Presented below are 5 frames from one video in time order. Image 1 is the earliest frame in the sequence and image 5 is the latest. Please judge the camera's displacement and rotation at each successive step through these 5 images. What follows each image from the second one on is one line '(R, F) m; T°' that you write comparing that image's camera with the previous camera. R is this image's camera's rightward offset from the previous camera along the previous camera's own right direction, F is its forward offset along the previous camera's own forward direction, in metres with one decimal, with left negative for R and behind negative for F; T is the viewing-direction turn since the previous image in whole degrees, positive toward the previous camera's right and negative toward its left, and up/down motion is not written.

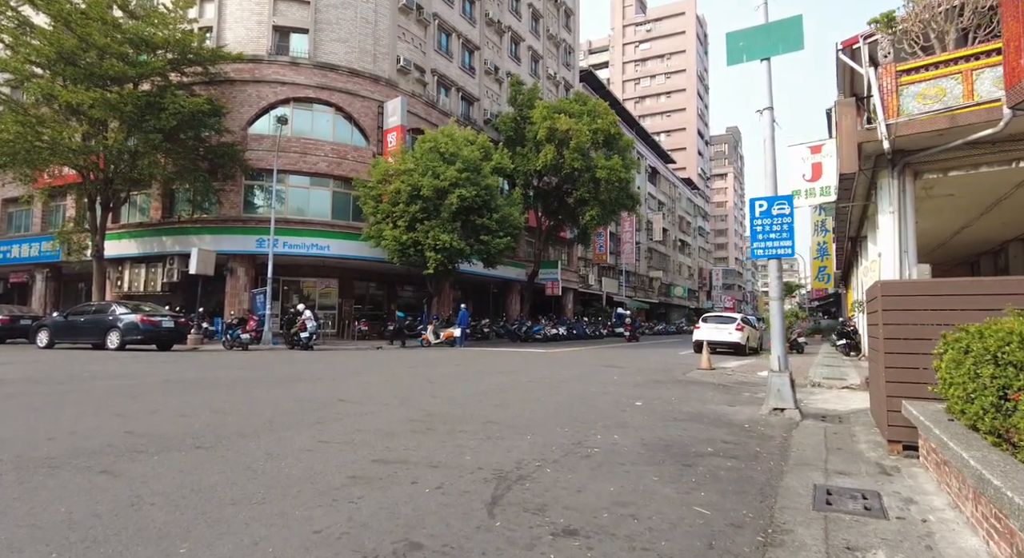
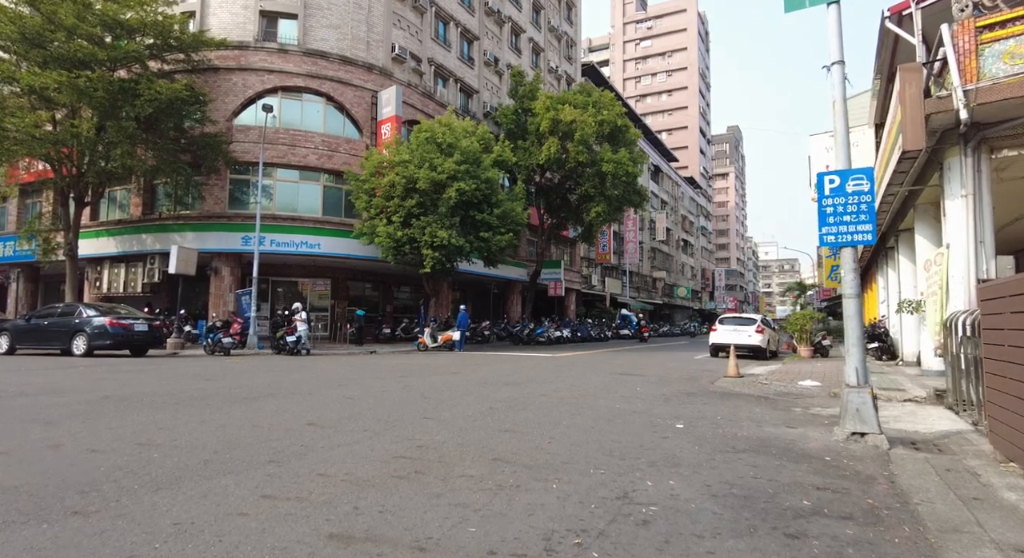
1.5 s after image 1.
(-0.1, +1.4) m; 0°
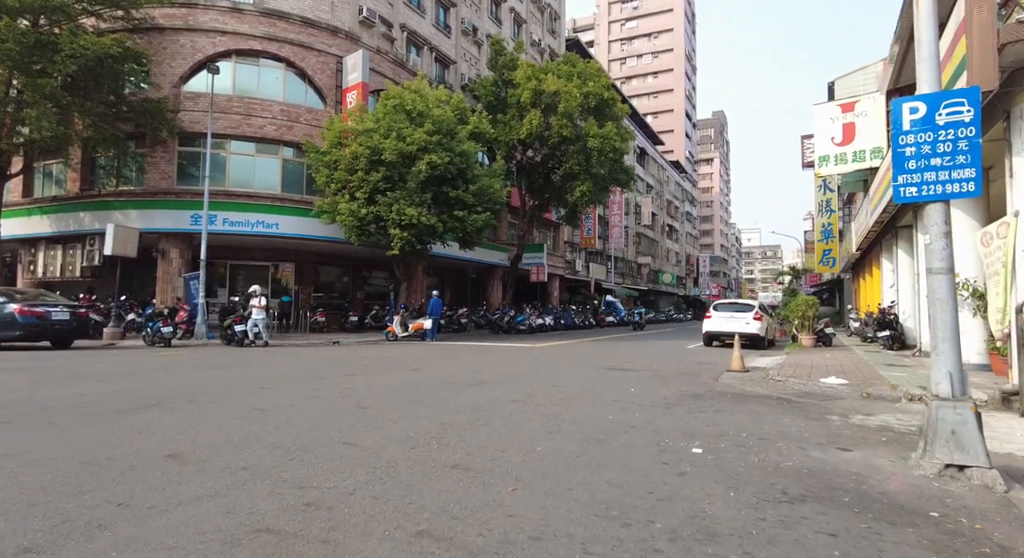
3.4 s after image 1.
(+0.2, +1.8) m; +2°
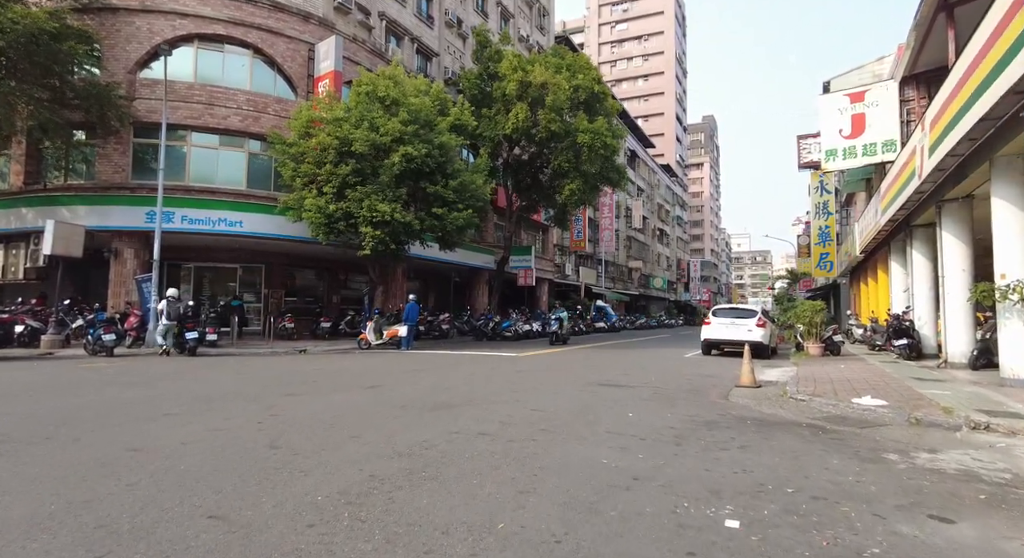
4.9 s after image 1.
(+0.2, +1.5) m; +1°
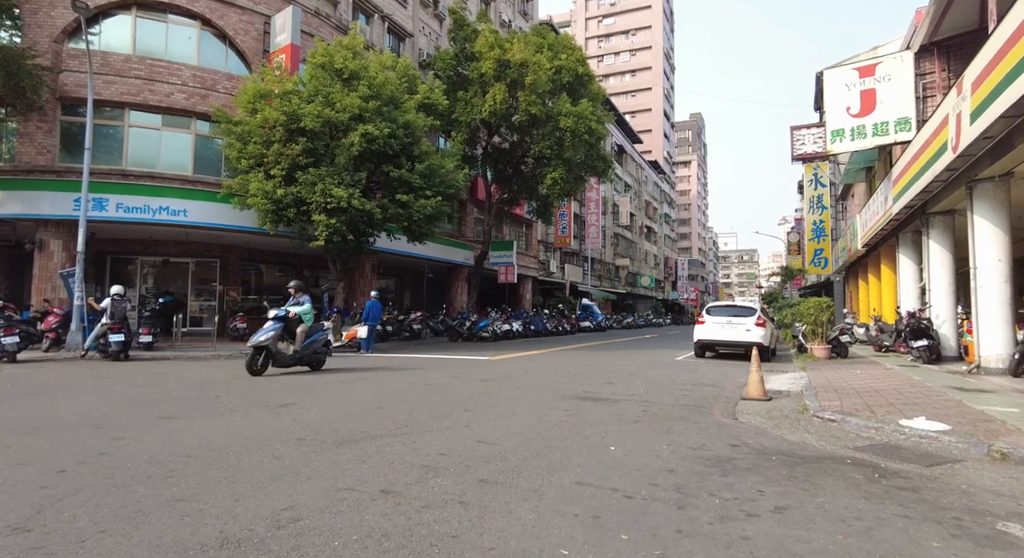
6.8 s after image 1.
(+0.4, +1.8) m; +1°
